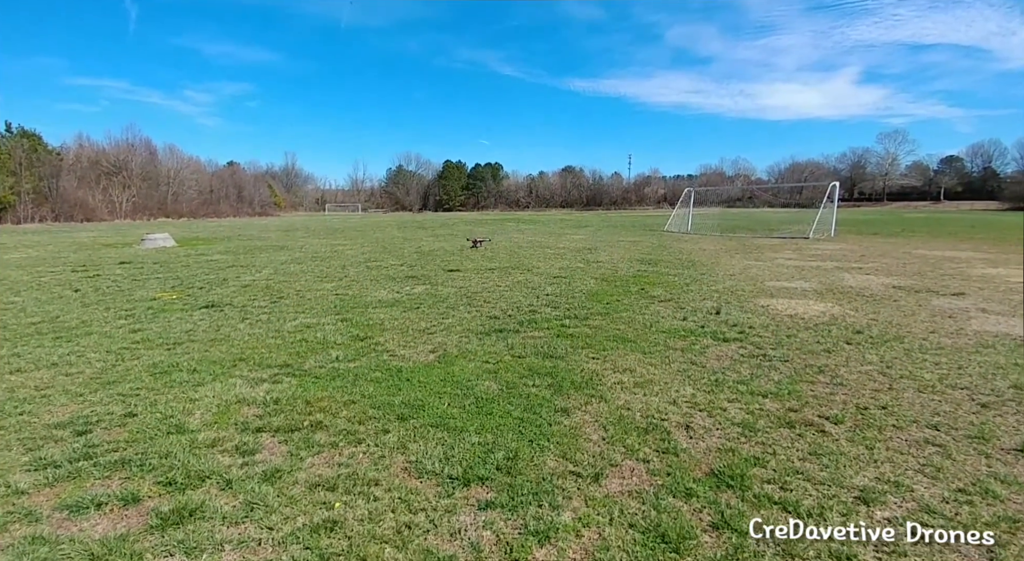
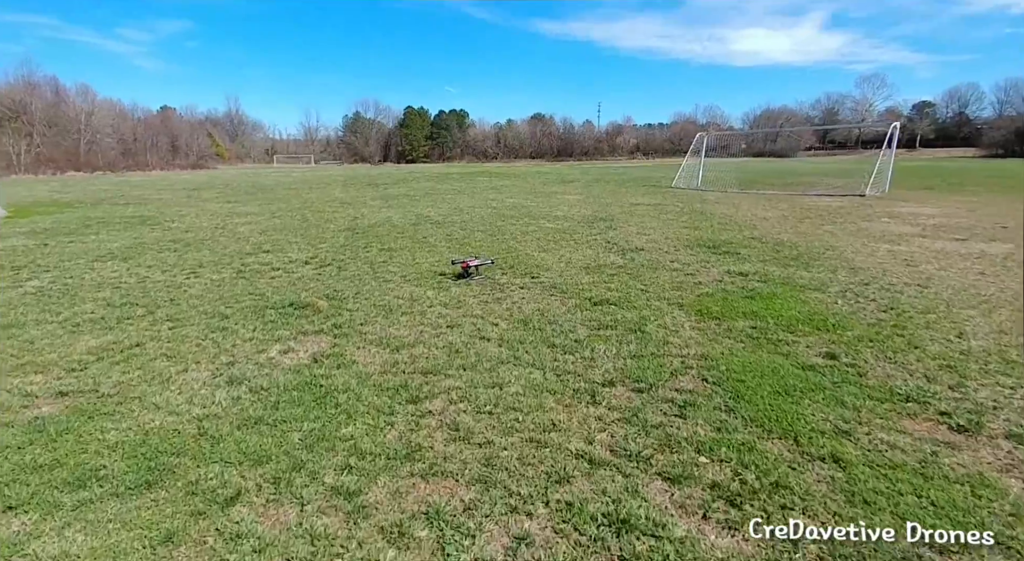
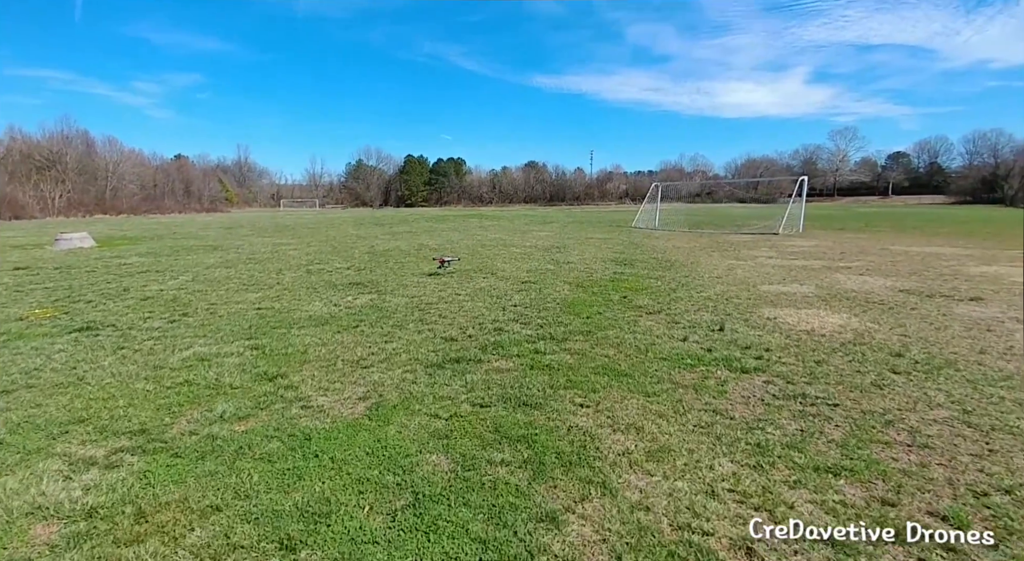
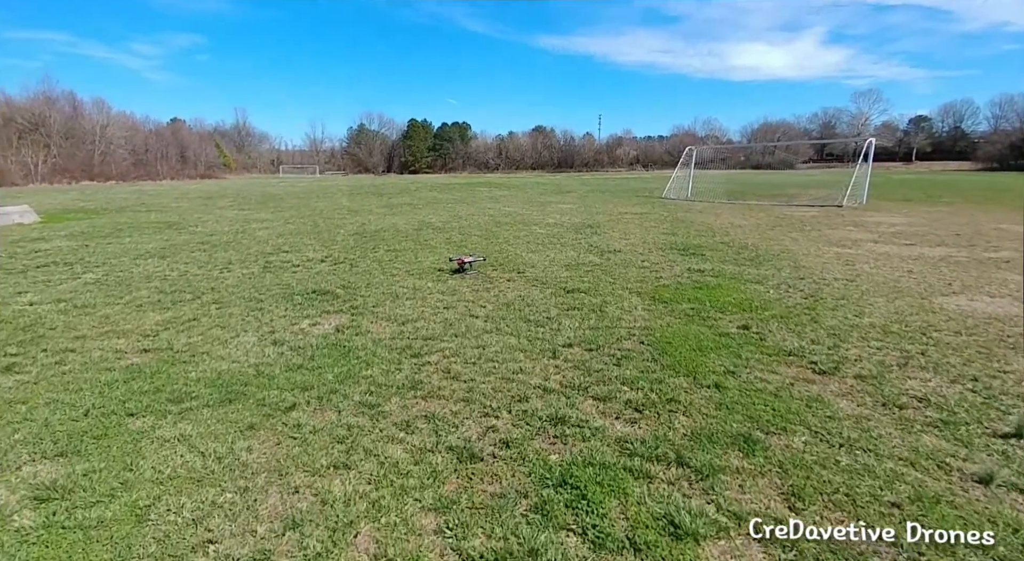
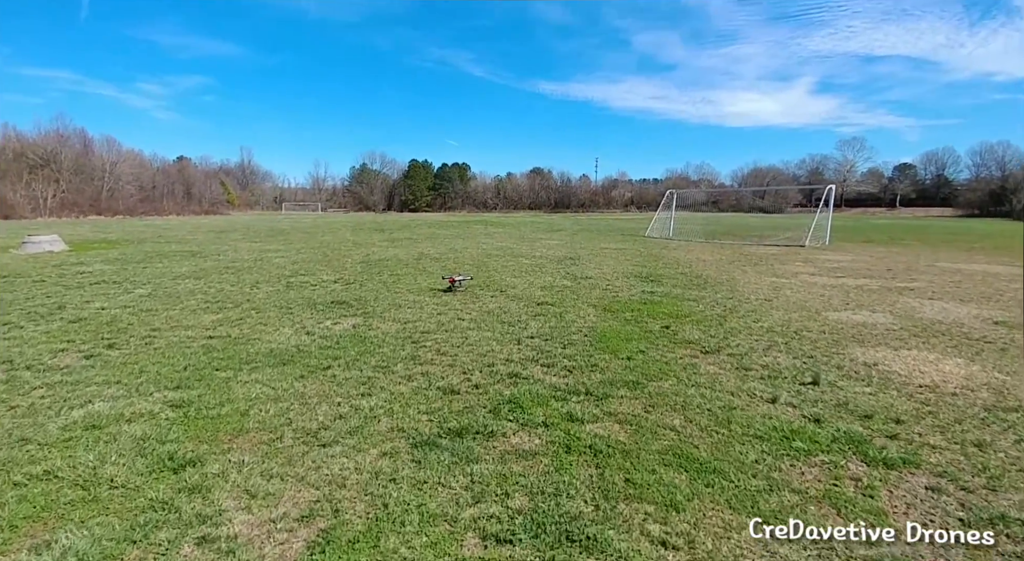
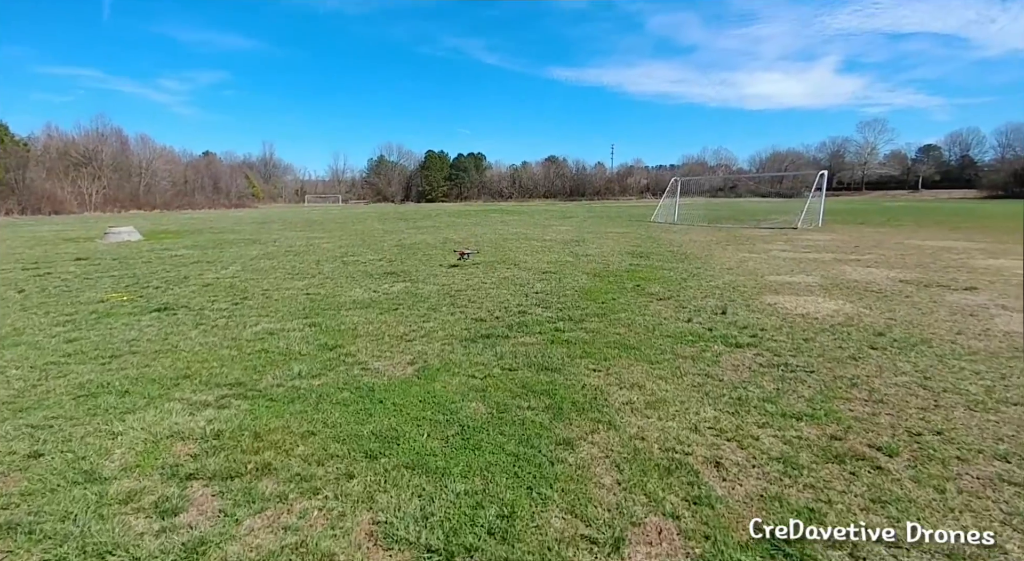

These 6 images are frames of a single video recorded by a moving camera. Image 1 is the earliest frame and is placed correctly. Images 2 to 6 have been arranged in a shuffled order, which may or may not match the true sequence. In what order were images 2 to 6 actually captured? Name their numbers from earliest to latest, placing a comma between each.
6, 3, 5, 4, 2
